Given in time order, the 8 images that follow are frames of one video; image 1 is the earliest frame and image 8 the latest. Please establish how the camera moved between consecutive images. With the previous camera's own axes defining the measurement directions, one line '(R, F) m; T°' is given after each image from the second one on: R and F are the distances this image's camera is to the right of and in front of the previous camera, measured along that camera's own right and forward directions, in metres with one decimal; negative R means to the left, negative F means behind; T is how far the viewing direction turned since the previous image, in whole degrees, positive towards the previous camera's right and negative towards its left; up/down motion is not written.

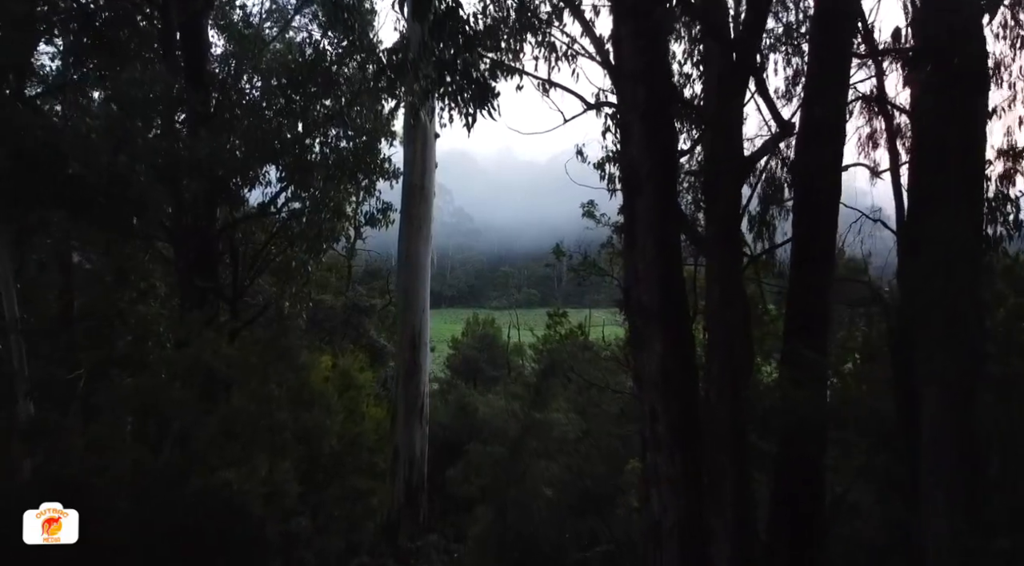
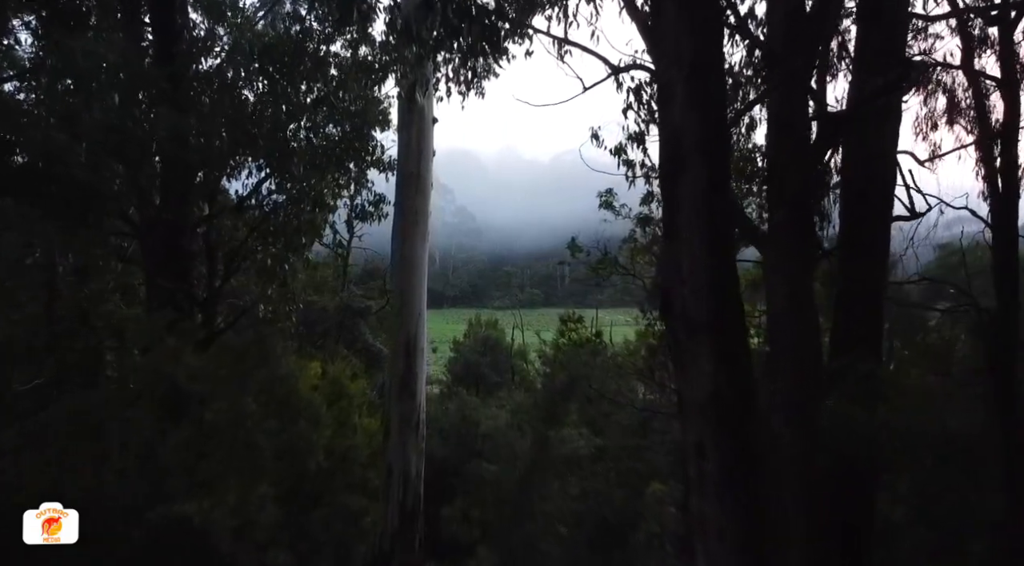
(0.0, +0.8) m; 0°
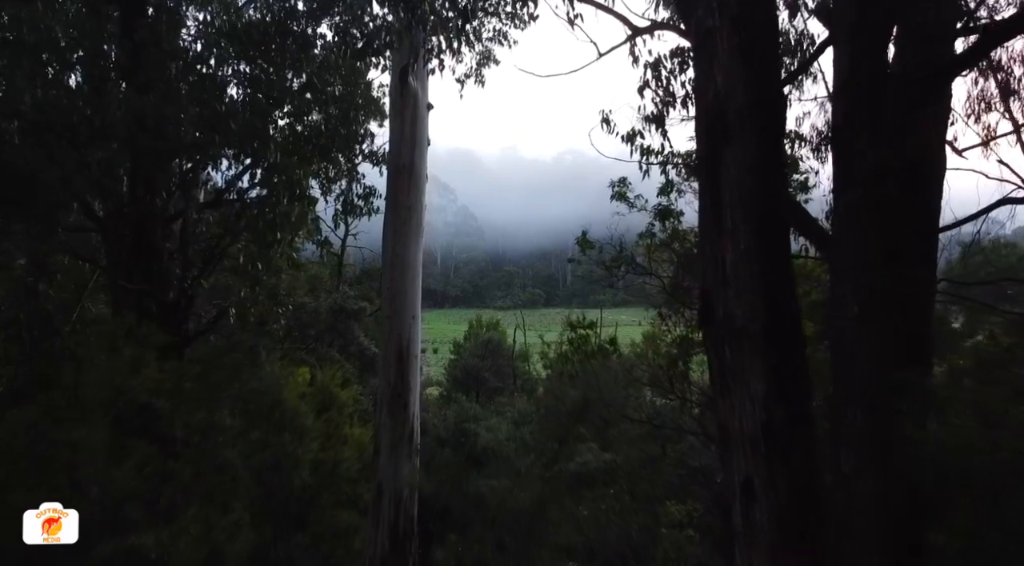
(0.0, +0.6) m; 0°
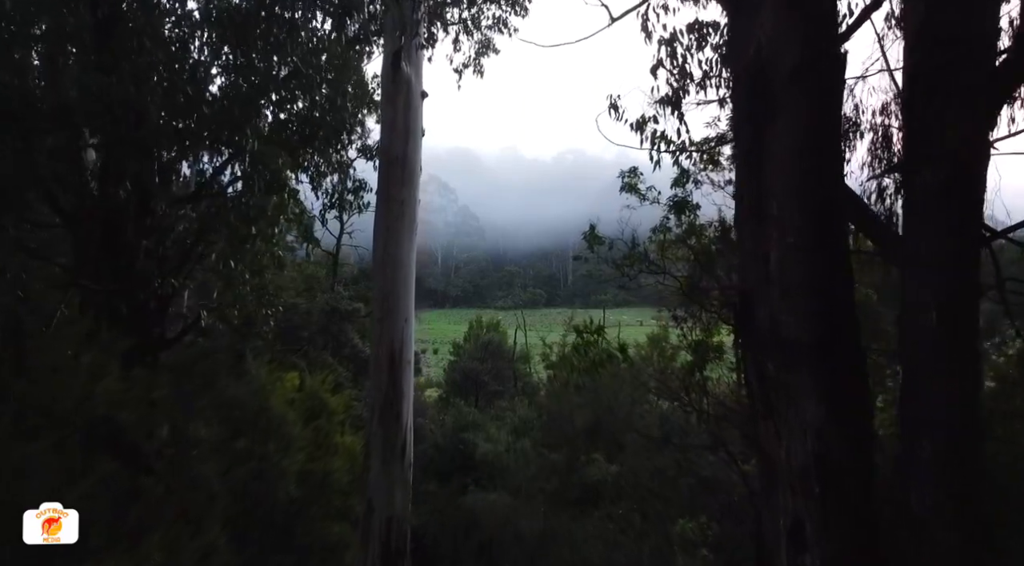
(0.0, +0.5) m; 0°
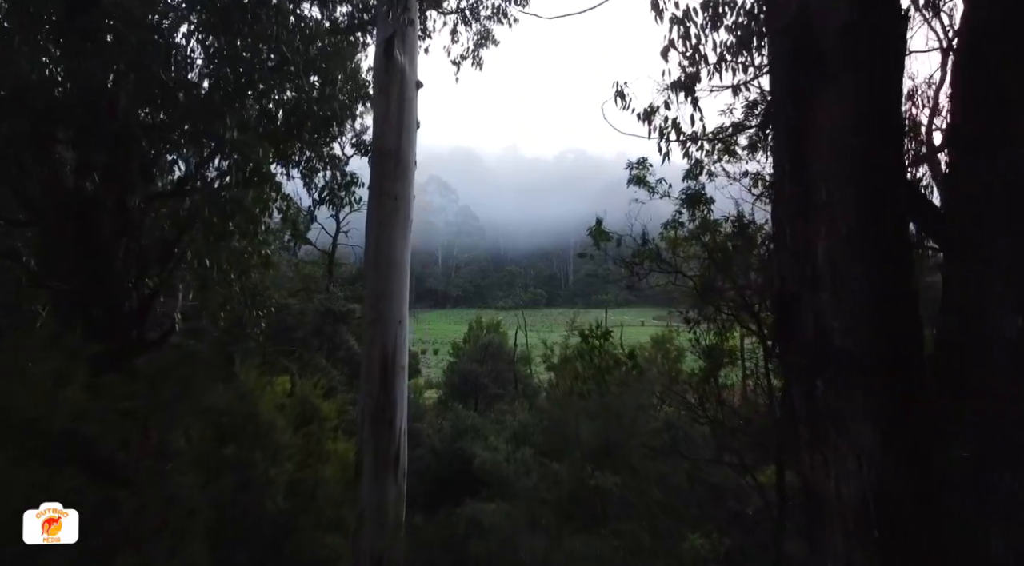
(0.0, +0.3) m; 0°
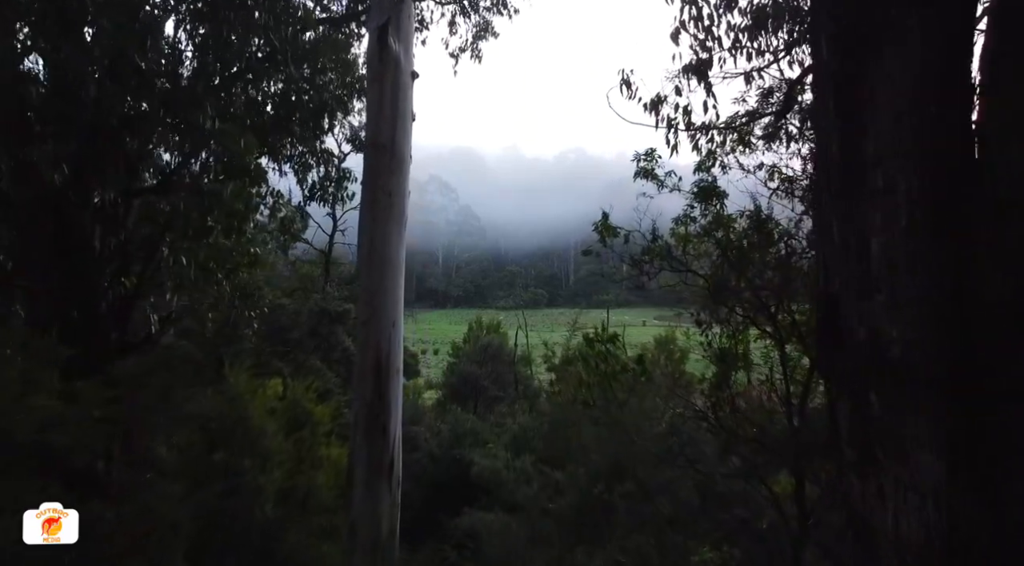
(0.0, +0.3) m; 0°
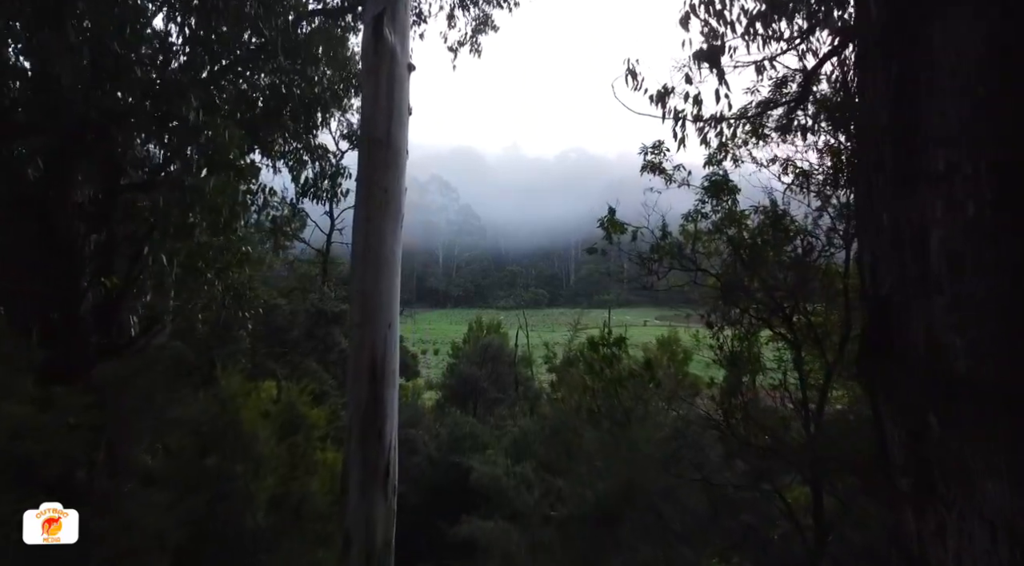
(0.0, +0.2) m; 0°
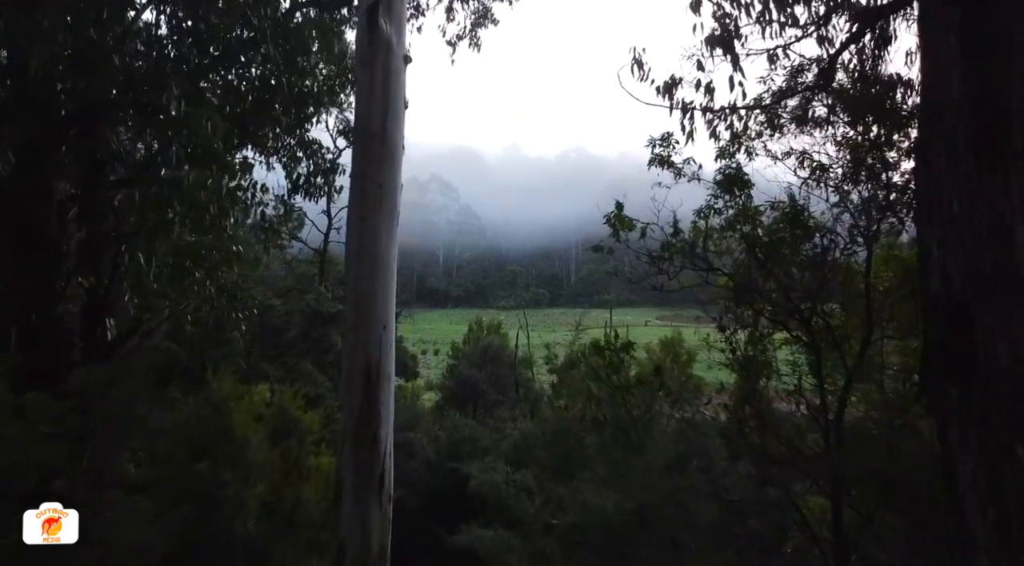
(0.0, +0.2) m; 0°
